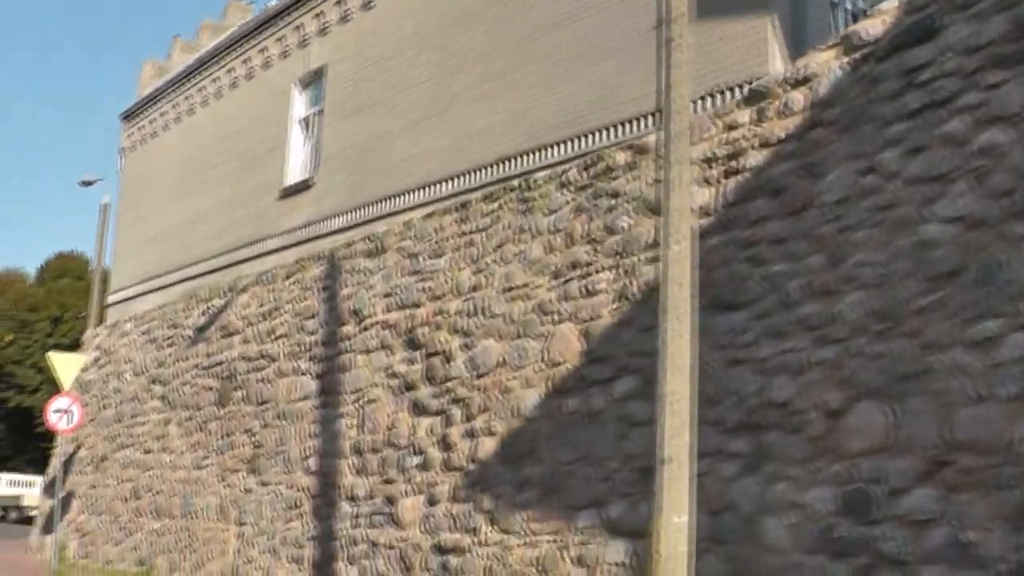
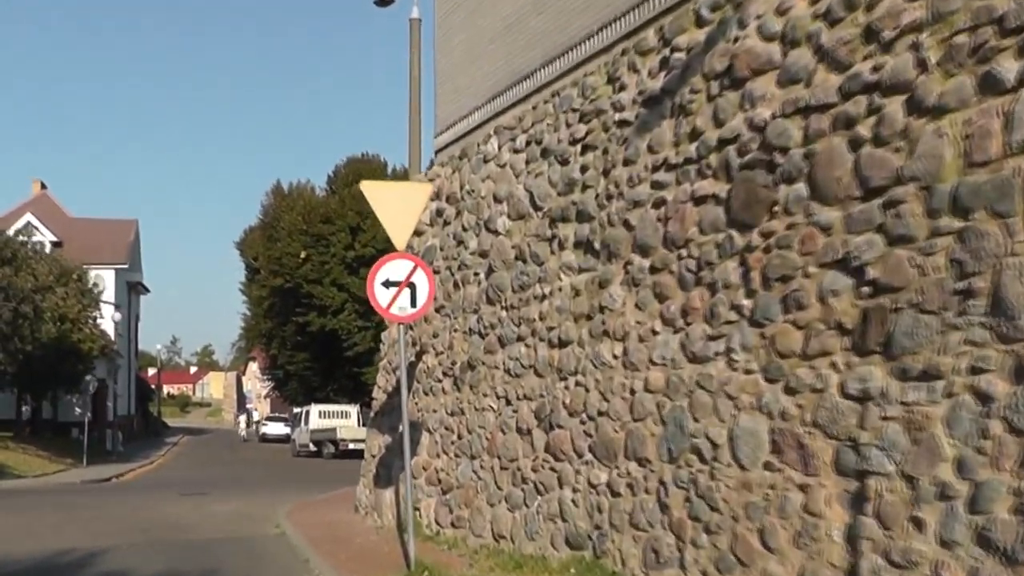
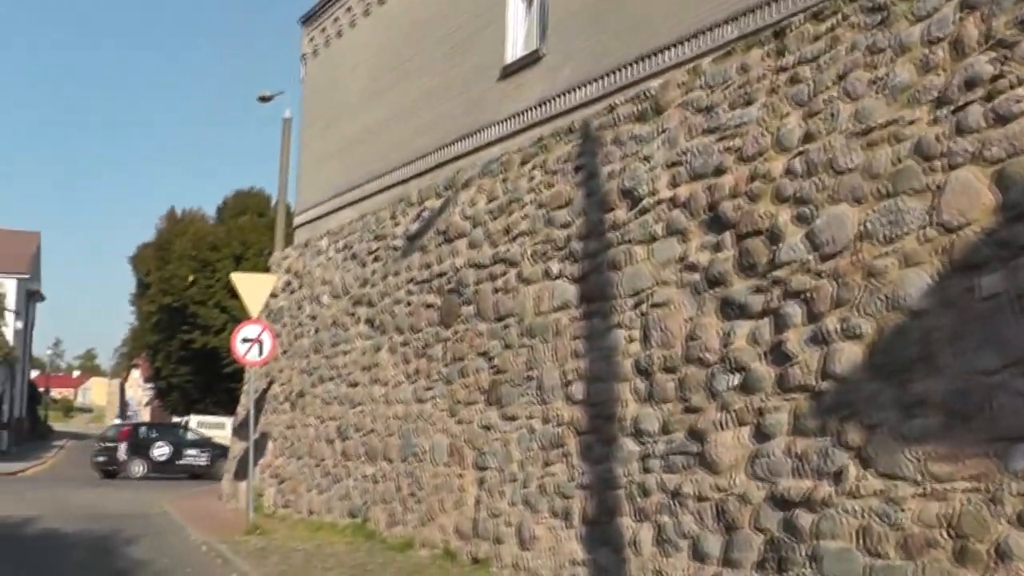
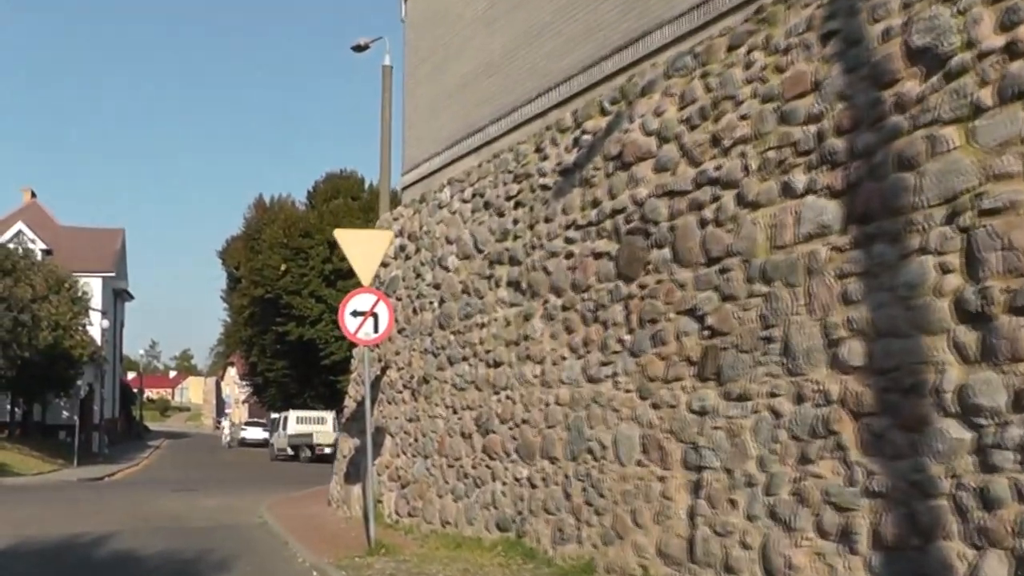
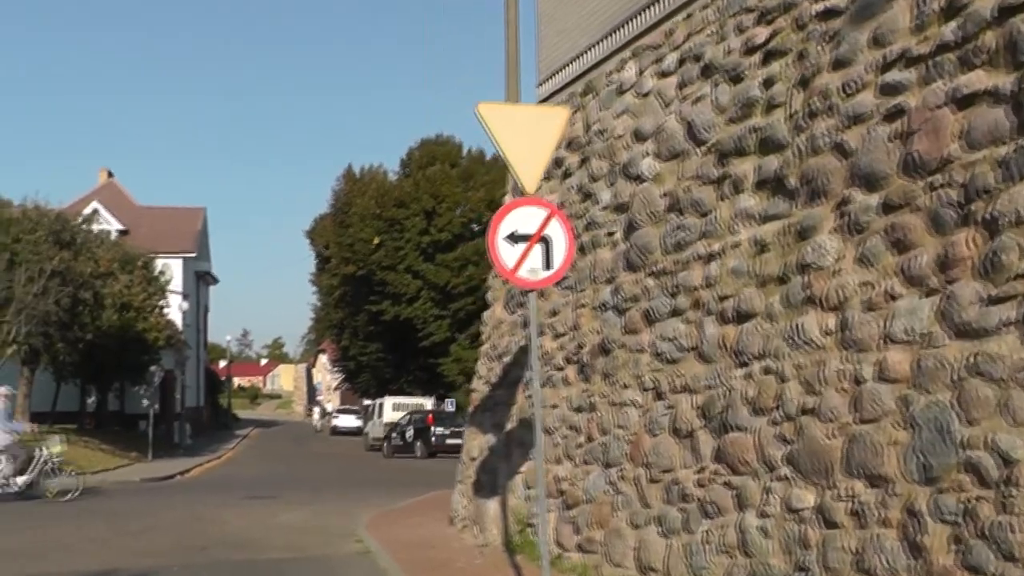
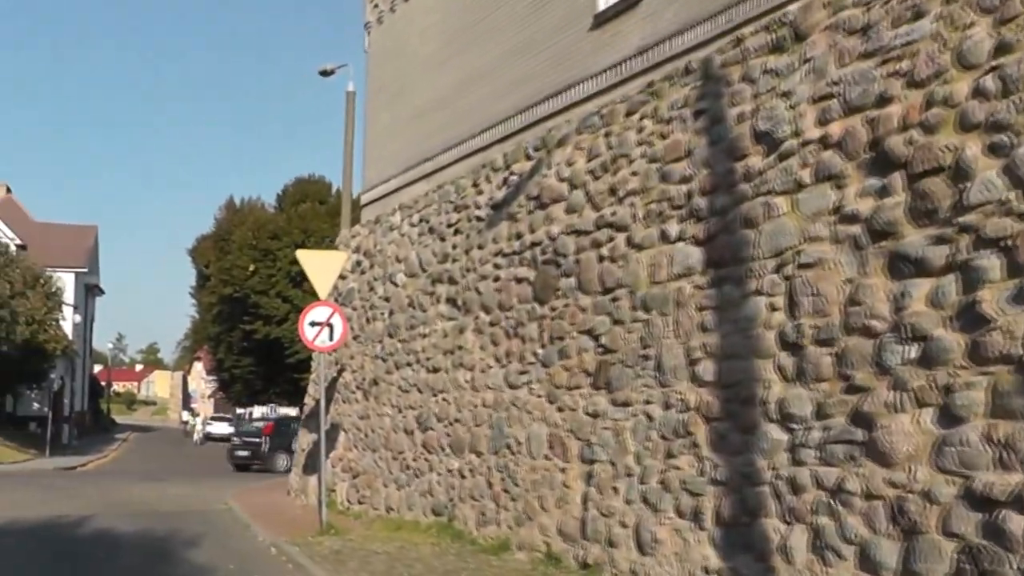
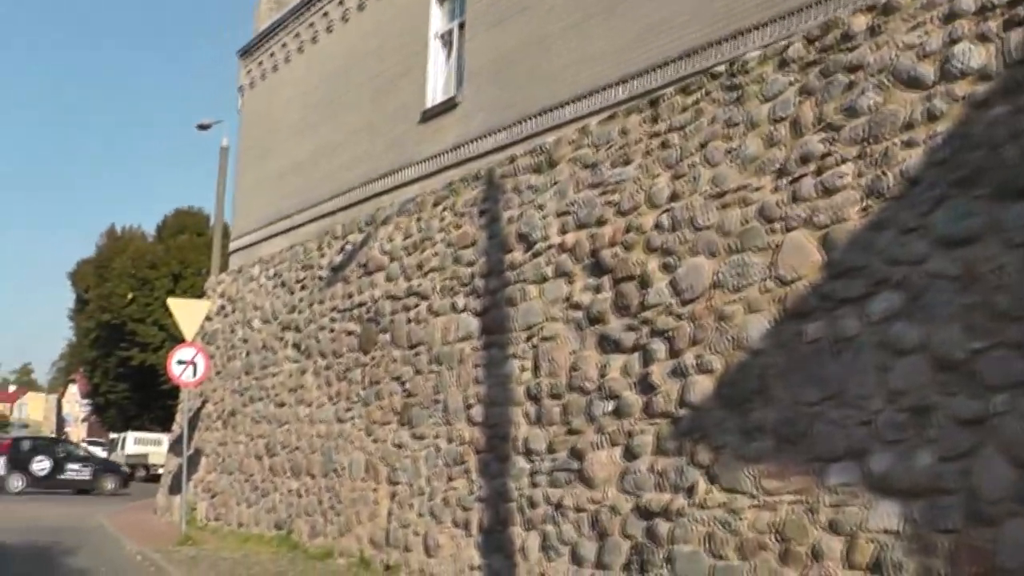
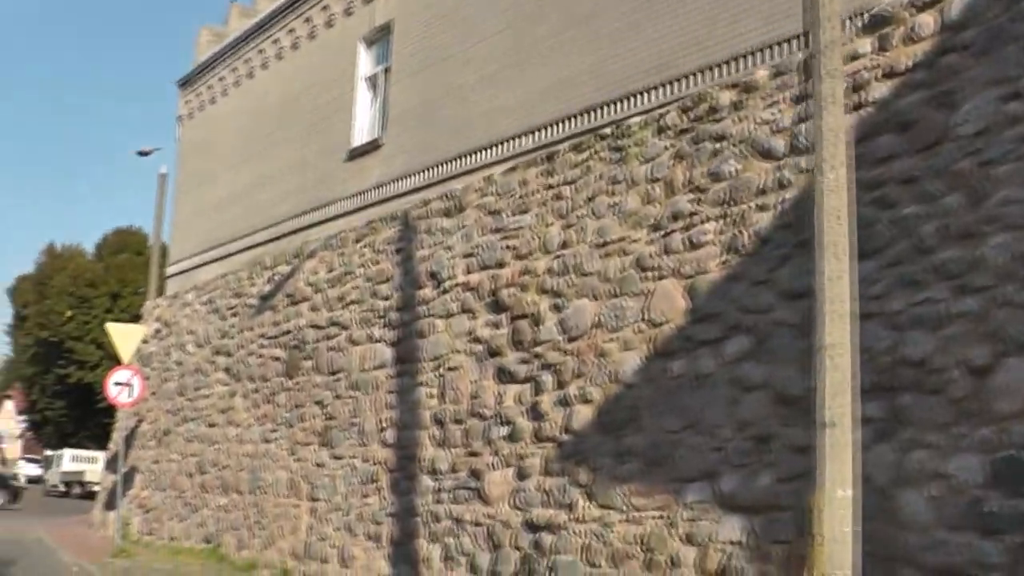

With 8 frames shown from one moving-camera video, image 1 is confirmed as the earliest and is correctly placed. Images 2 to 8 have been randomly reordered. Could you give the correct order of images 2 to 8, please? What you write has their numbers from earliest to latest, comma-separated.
8, 7, 3, 6, 4, 2, 5
